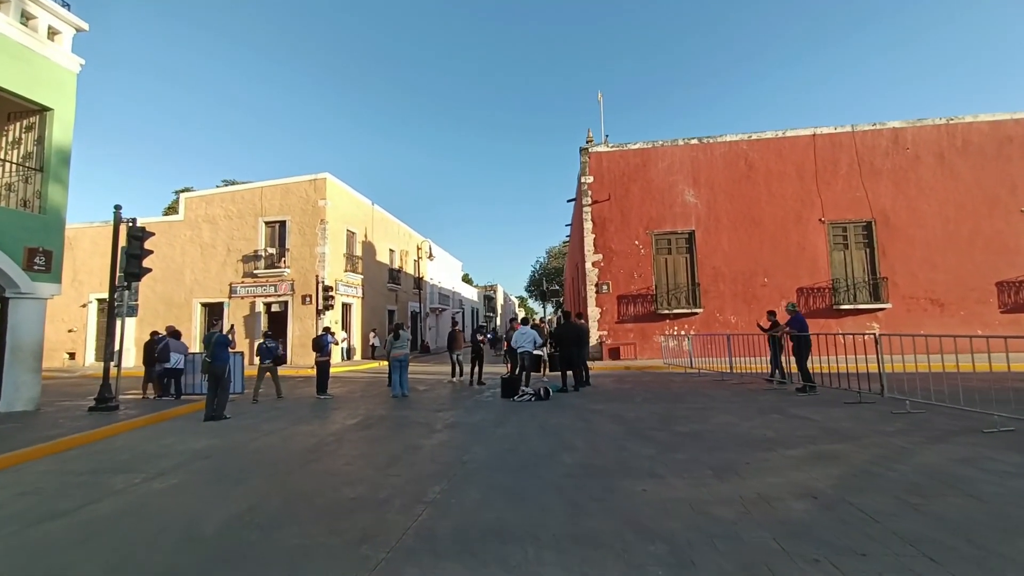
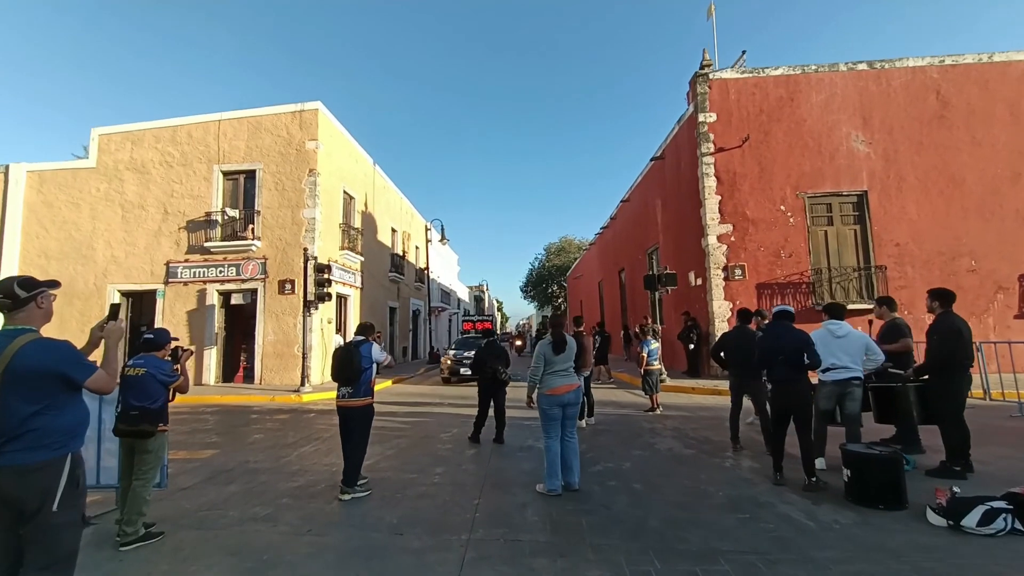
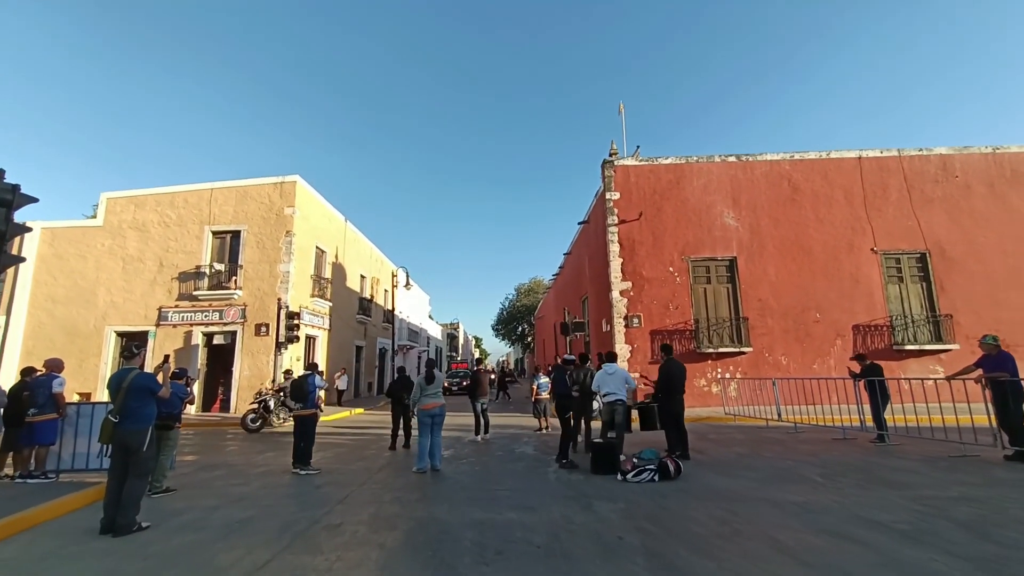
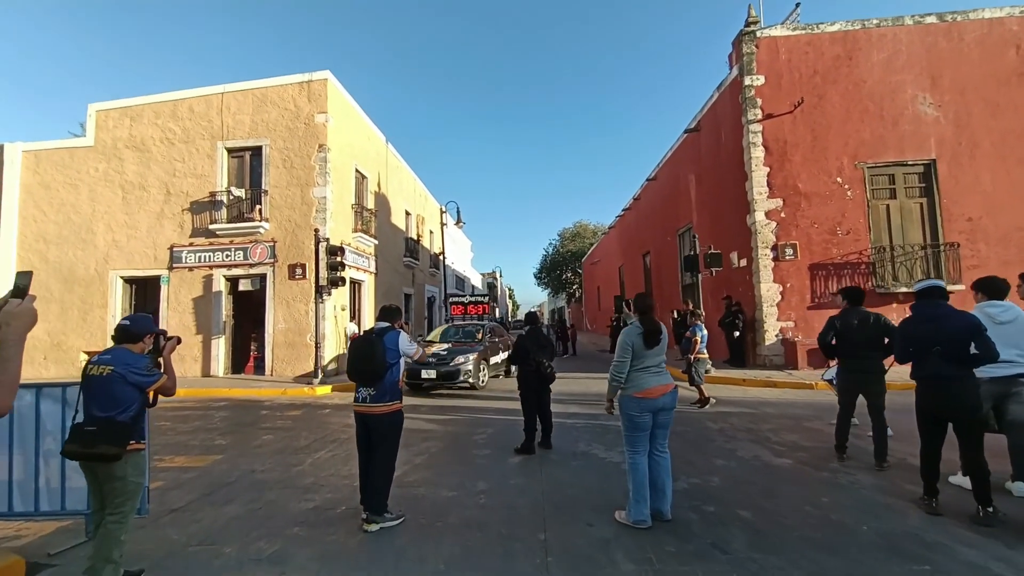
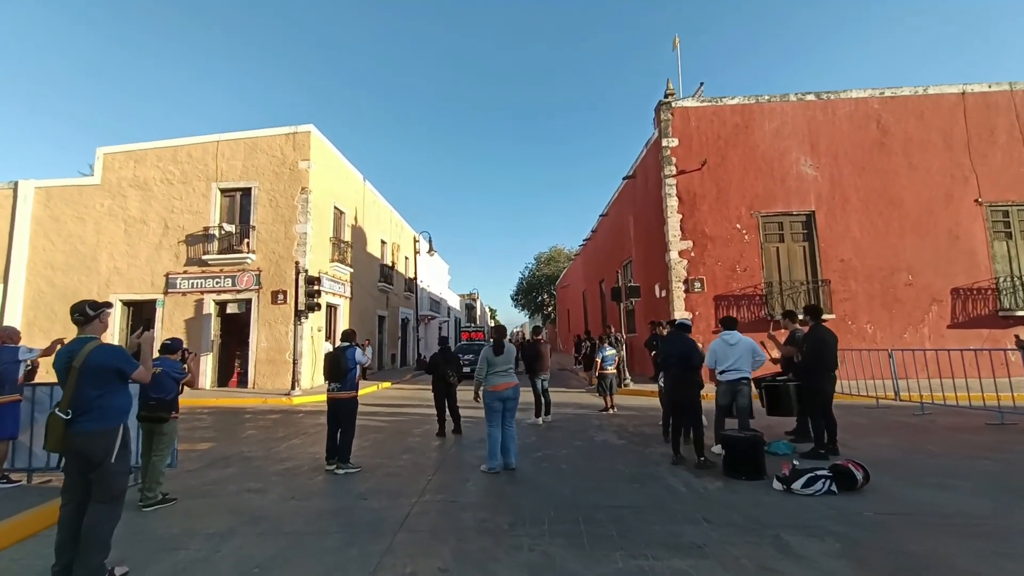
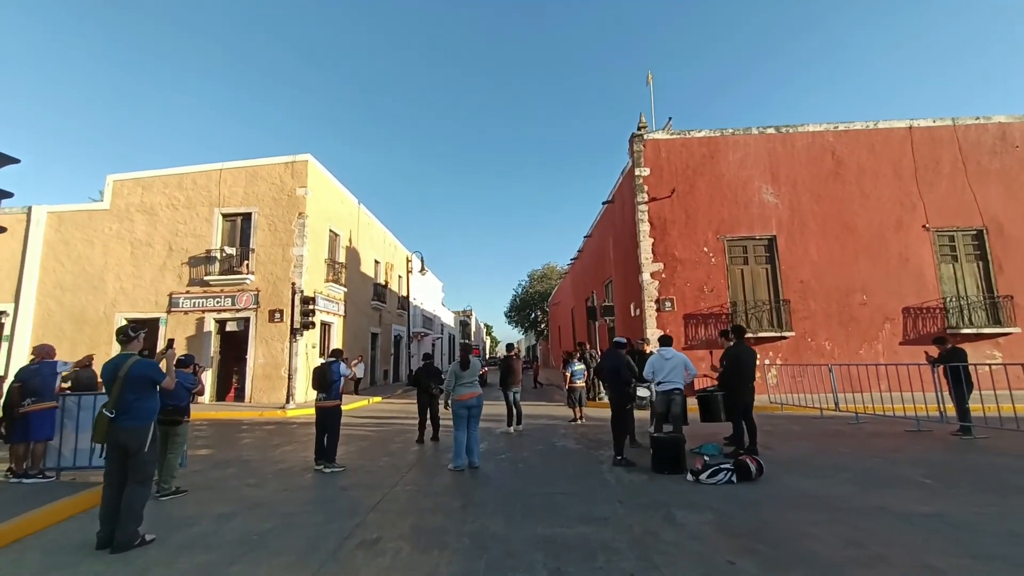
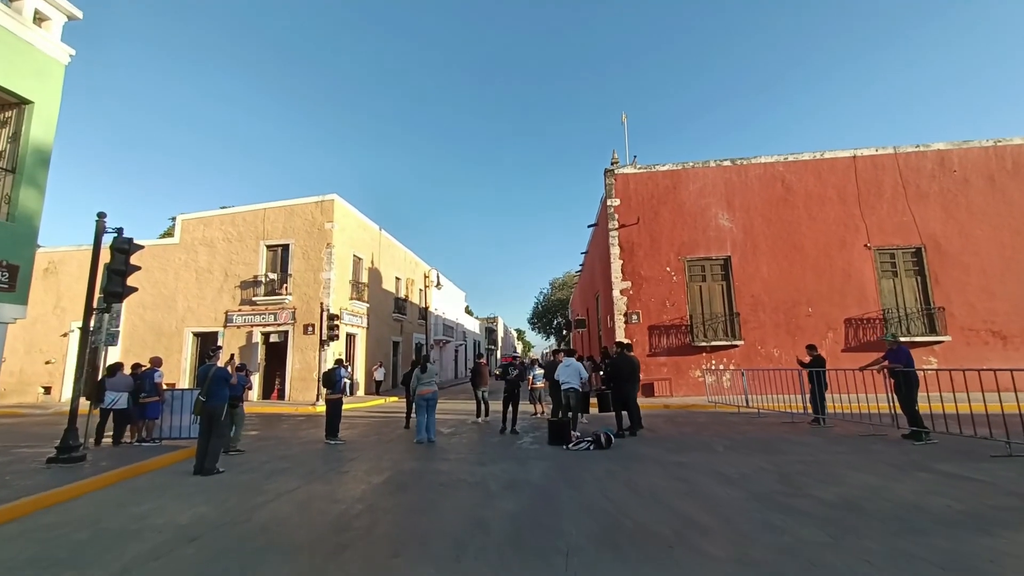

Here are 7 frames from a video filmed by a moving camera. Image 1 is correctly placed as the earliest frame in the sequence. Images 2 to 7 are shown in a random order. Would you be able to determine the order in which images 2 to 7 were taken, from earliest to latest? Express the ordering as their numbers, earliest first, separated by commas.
7, 3, 6, 5, 2, 4
